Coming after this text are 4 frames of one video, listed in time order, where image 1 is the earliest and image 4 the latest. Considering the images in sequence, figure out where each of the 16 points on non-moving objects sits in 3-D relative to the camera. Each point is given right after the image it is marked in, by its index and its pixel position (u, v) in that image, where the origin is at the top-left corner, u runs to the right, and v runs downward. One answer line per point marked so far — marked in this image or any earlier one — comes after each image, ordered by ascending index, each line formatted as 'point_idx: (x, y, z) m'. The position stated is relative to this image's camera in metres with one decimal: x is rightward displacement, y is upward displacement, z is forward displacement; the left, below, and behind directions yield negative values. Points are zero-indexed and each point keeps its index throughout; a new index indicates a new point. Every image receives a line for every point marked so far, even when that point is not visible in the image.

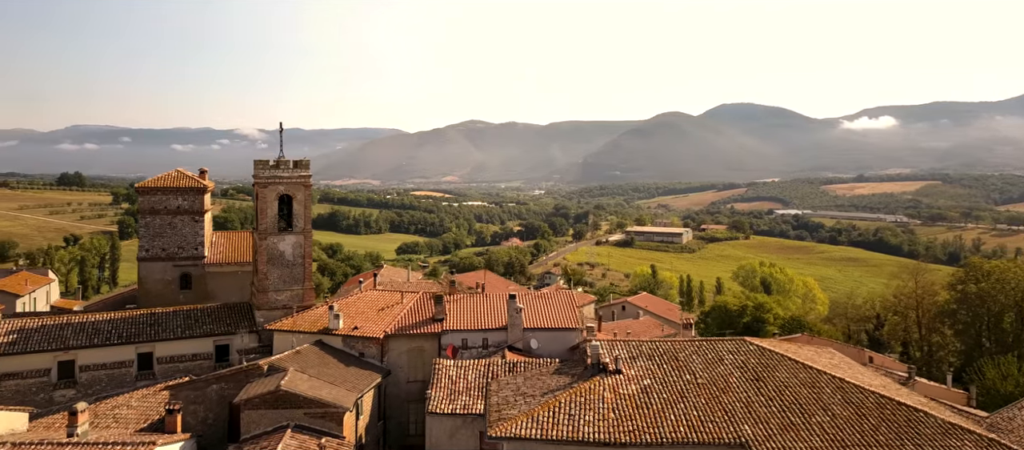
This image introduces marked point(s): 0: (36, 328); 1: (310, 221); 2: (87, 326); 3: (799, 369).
0: (-11.0, -2.4, +14.5) m
1: (-5.8, +0.2, +18.2) m
2: (-10.1, -2.4, +15.0) m
3: (+5.4, -2.7, +11.9) m
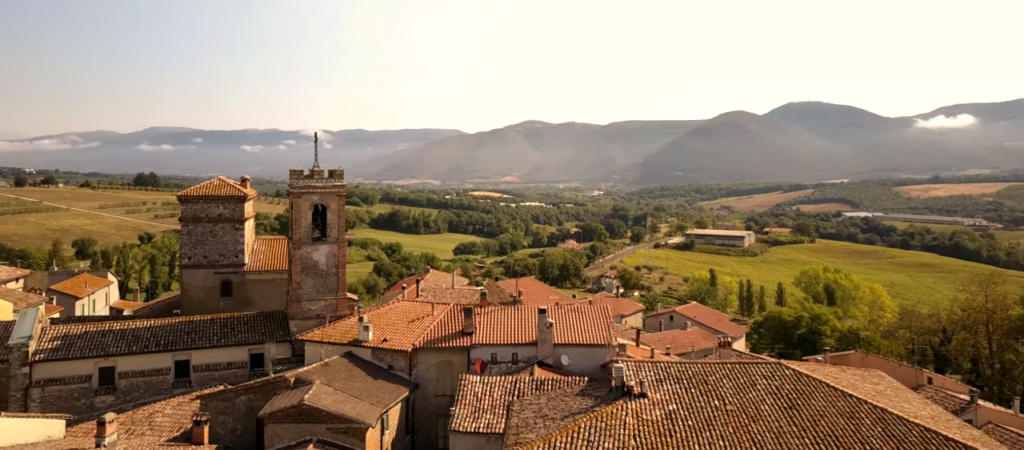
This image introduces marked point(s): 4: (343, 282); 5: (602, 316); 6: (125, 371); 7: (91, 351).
0: (-10.4, -2.6, +15.1) m
1: (-4.9, -0.1, +18.4) m
2: (-9.4, -2.7, +15.5) m
3: (+5.8, -3.1, +11.2) m
4: (-4.9, -1.6, +18.2) m
5: (+2.5, -2.6, +18.1) m
6: (-9.2, -3.5, +15.0) m
7: (-9.8, -2.9, +14.7) m
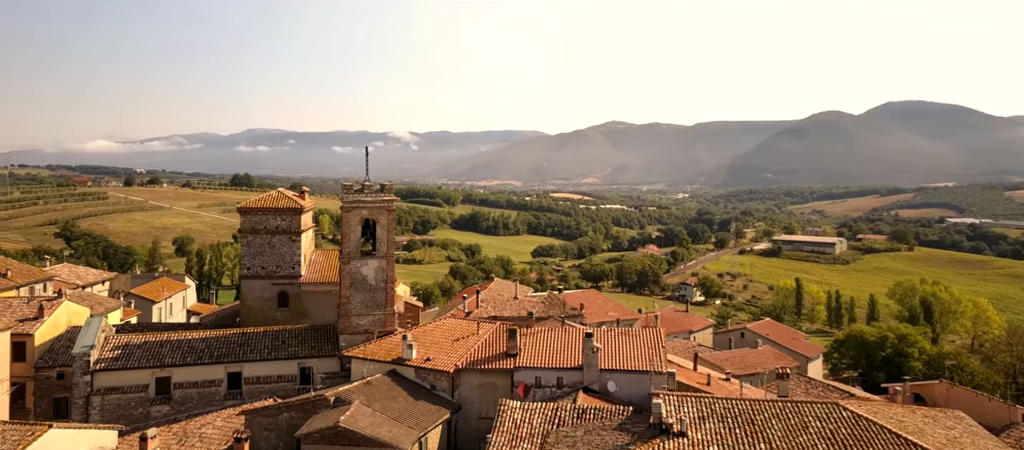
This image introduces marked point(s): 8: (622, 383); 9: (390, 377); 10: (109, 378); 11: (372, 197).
0: (-9.3, -3.0, +15.8) m
1: (-3.5, -0.6, +18.6) m
2: (-8.4, -3.1, +16.1) m
3: (+6.3, -3.6, +10.2) m
4: (-3.5, -2.1, +18.3) m
5: (+3.8, -3.2, +17.4) m
6: (-8.2, -3.9, +15.6) m
7: (-8.8, -3.3, +15.3) m
8: (+2.8, -4.0, +16.2) m
9: (-3.0, -3.8, +15.9) m
10: (-9.6, -3.7, +15.1) m
11: (-4.0, +0.8, +18.3) m
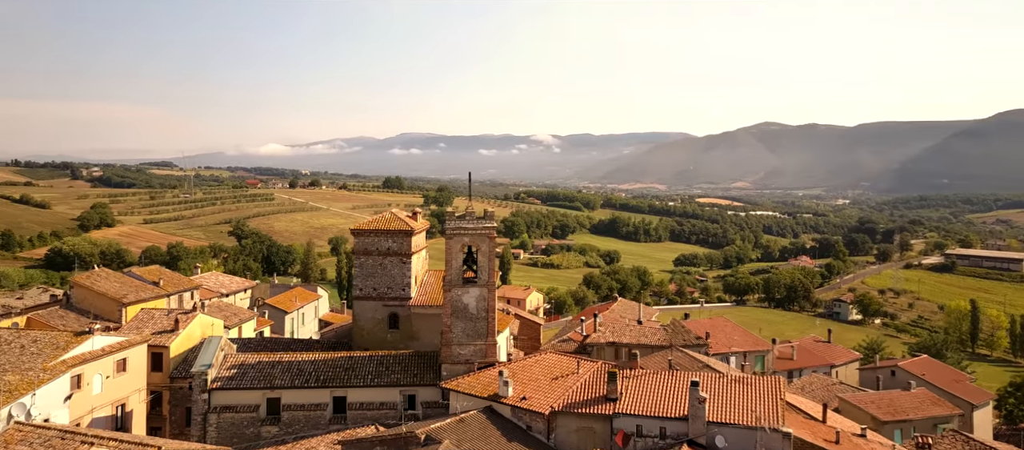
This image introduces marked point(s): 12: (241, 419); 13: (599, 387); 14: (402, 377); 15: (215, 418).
0: (-6.8, -3.7, +16.7) m
1: (-0.5, -1.5, +18.3) m
2: (-5.8, -3.8, +16.8) m
3: (+7.4, -4.5, +8.2) m
4: (-0.6, -3.0, +18.1) m
5: (+6.4, -4.2, +15.7) m
6: (-5.8, -4.6, +16.3) m
7: (-6.4, -4.0, +16.1) m
8: (+5.1, -5.0, +14.7) m
9: (-0.7, -4.6, +15.6) m
10: (-7.3, -4.3, +16.1) m
11: (-1.0, -0.1, +18.2) m
12: (-6.9, -4.9, +16.1) m
13: (+2.3, -4.2, +16.2) m
14: (-3.0, -4.1, +17.1) m
15: (-7.5, -4.9, +16.0) m
